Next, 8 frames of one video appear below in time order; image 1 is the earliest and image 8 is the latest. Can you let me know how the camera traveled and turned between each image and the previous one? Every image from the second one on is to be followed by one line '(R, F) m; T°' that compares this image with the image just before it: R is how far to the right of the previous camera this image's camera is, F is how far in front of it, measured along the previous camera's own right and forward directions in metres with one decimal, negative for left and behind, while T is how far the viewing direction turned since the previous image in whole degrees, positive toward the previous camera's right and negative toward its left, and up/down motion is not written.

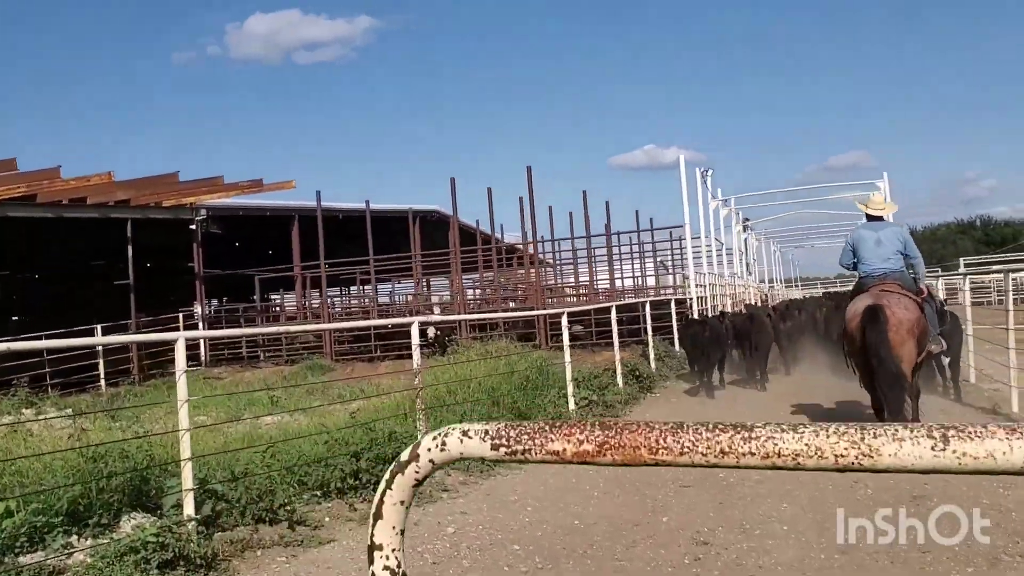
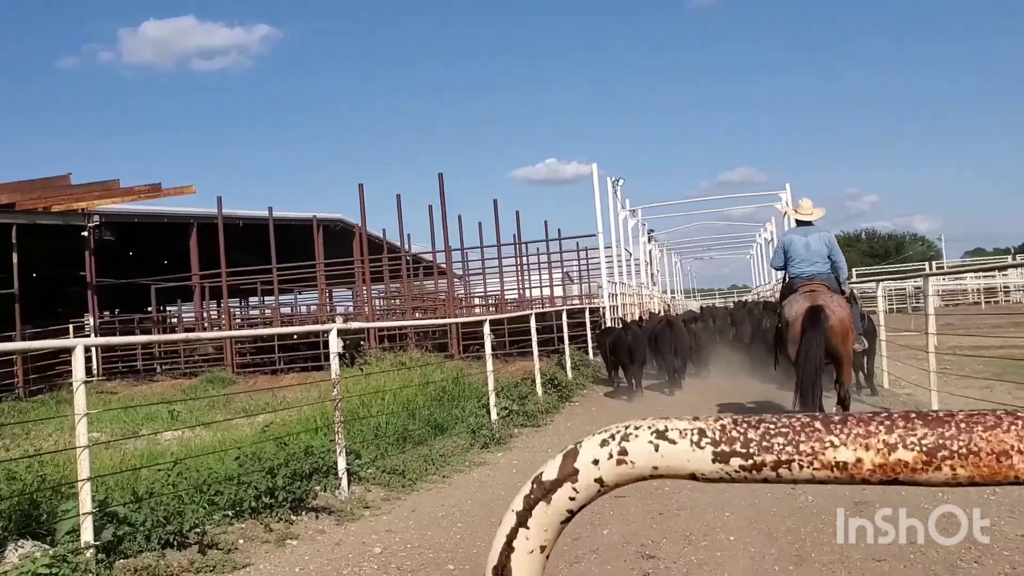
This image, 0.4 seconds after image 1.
(-0.1, +0.3) m; +6°
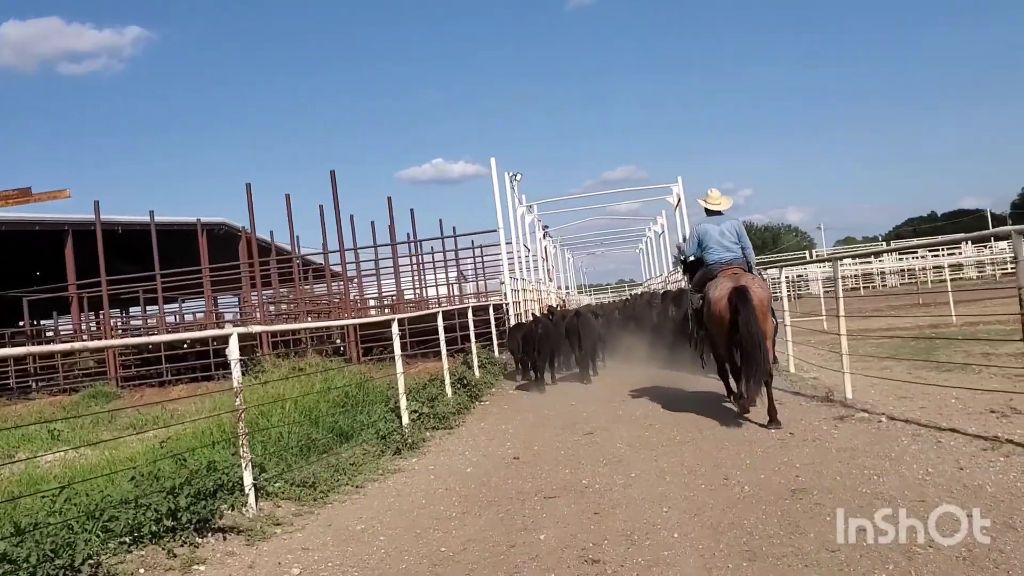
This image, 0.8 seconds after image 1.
(-0.1, +0.3) m; +6°
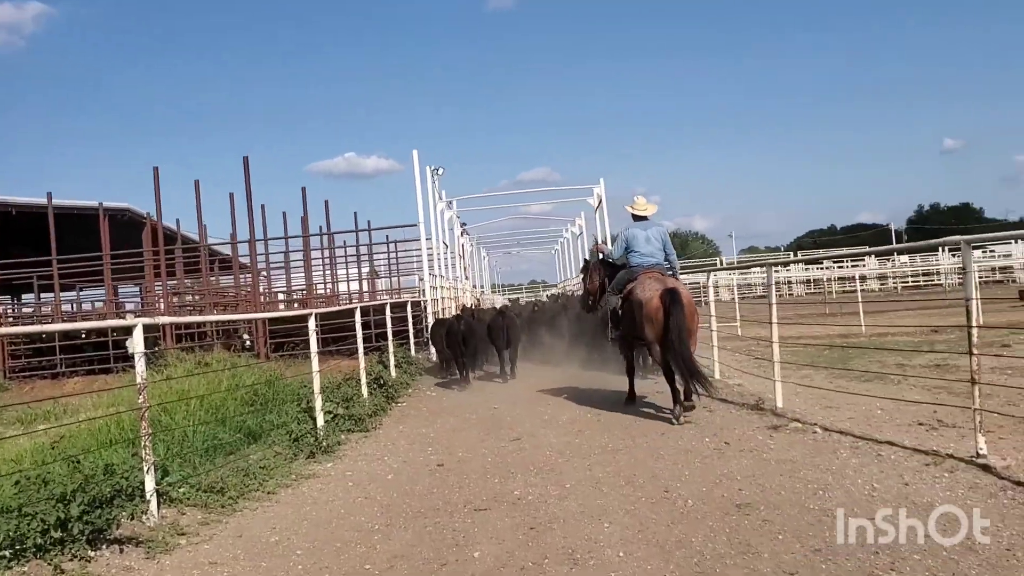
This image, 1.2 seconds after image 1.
(-0.1, +0.3) m; +5°
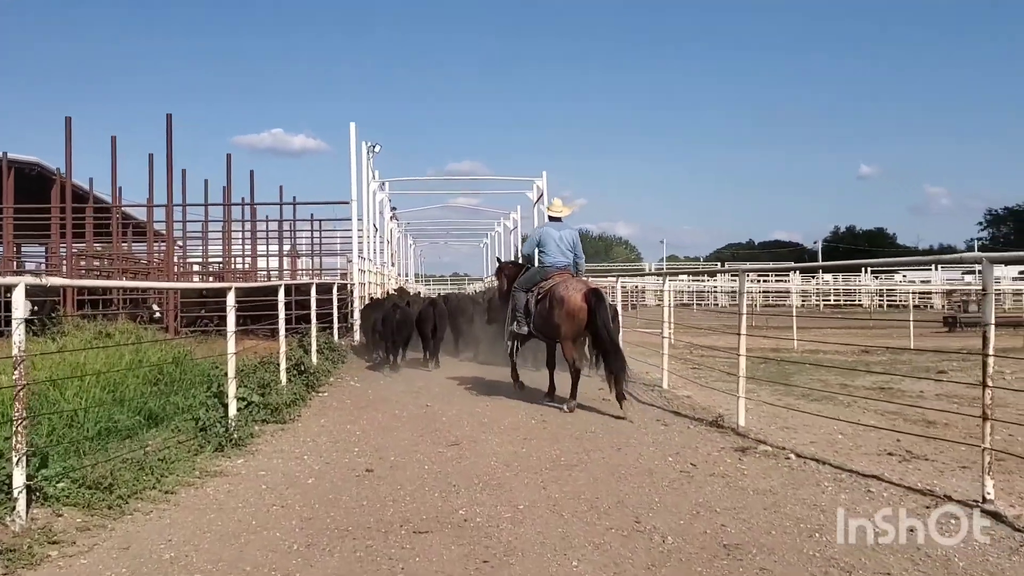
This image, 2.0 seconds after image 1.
(-0.2, +0.8) m; +5°
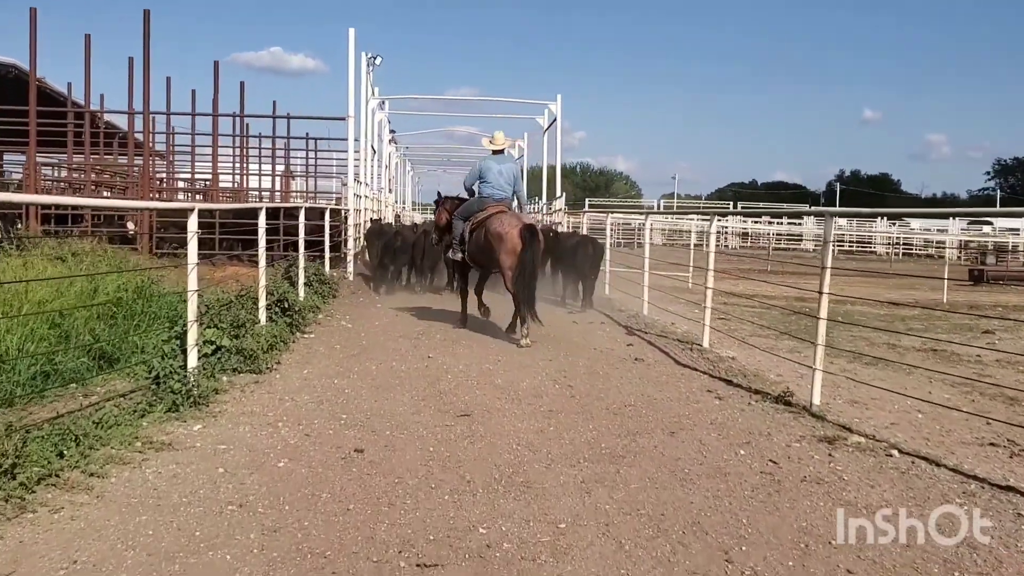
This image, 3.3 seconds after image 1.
(-0.2, +1.3) m; 0°
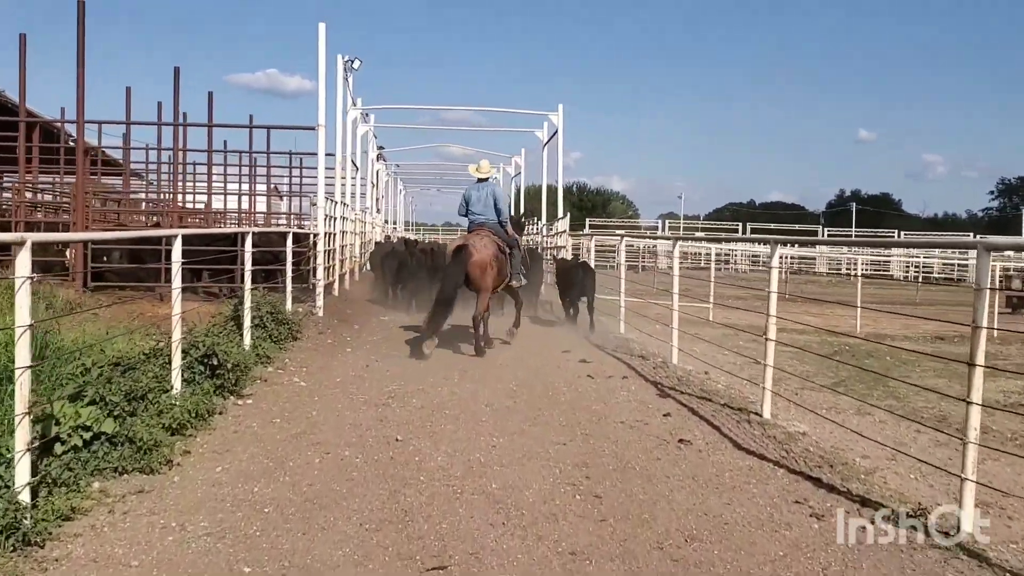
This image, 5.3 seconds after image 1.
(0.0, +1.8) m; 0°
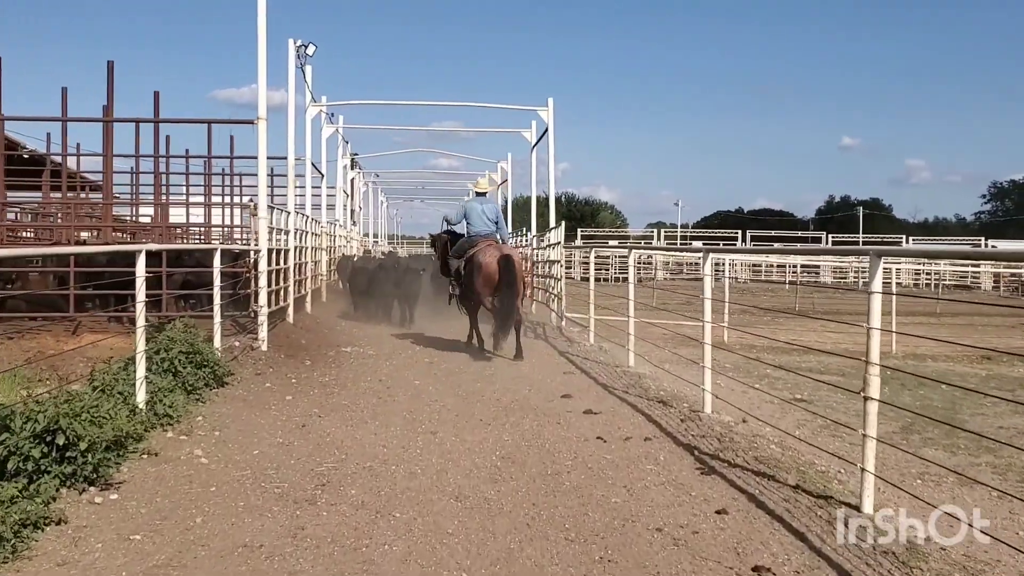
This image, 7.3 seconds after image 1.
(0.0, +1.9) m; +1°
